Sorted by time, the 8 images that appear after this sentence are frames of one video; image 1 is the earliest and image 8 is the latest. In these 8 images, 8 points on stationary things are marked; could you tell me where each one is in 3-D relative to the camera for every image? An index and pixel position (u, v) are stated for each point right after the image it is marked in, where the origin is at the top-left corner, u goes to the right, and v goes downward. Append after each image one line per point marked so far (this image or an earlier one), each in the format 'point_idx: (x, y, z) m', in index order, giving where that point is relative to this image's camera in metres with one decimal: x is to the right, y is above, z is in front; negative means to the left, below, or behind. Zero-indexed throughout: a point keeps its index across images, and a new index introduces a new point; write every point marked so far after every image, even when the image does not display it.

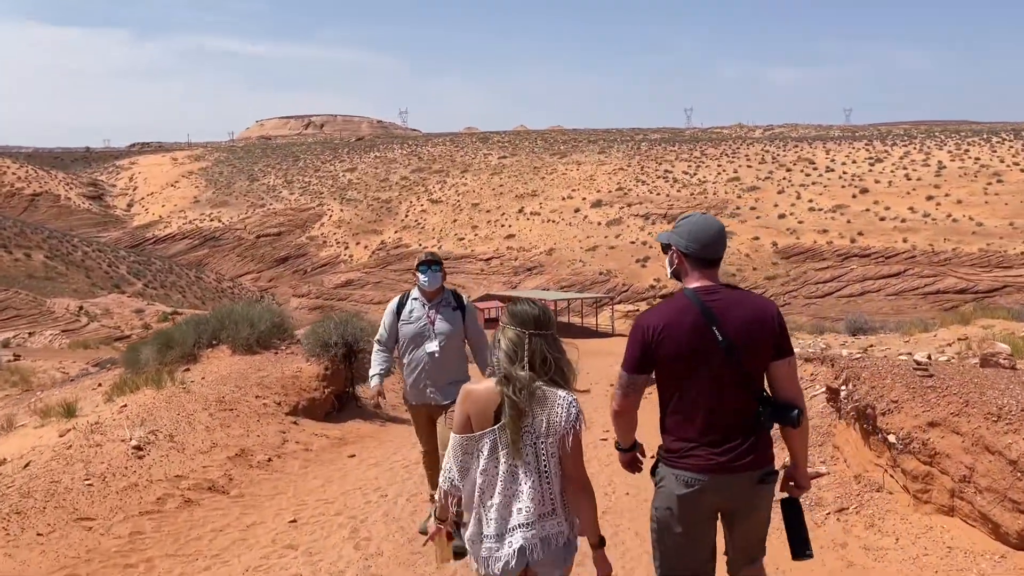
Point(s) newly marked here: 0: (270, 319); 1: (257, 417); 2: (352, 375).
0: (-3.3, -0.4, +11.7) m
1: (-2.4, -1.2, +8.2) m
2: (-1.9, -1.1, +10.3) m
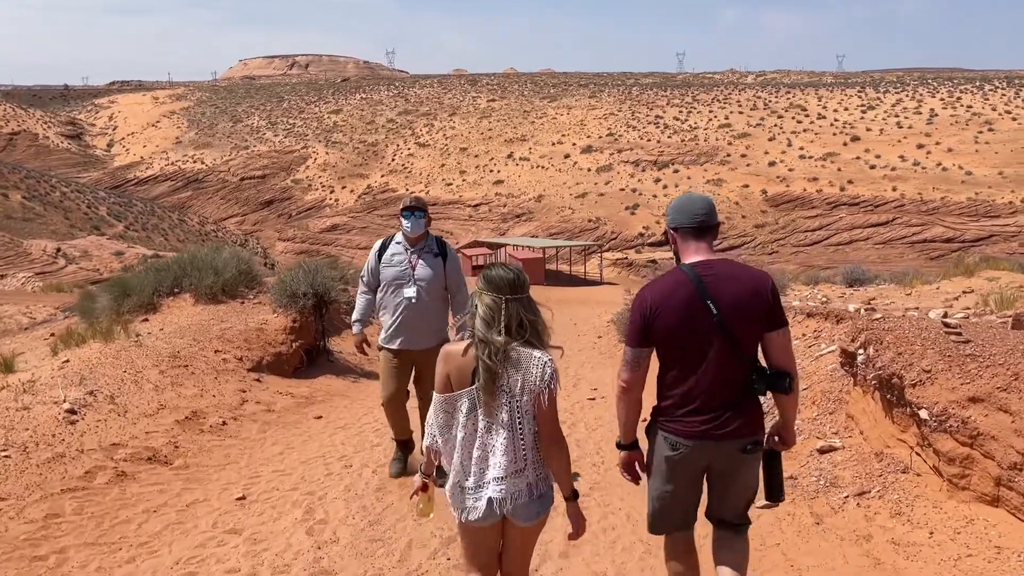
0: (-3.6, +0.3, +11.0) m
1: (-2.6, -0.8, +7.6) m
2: (-2.1, -0.4, +9.6) m
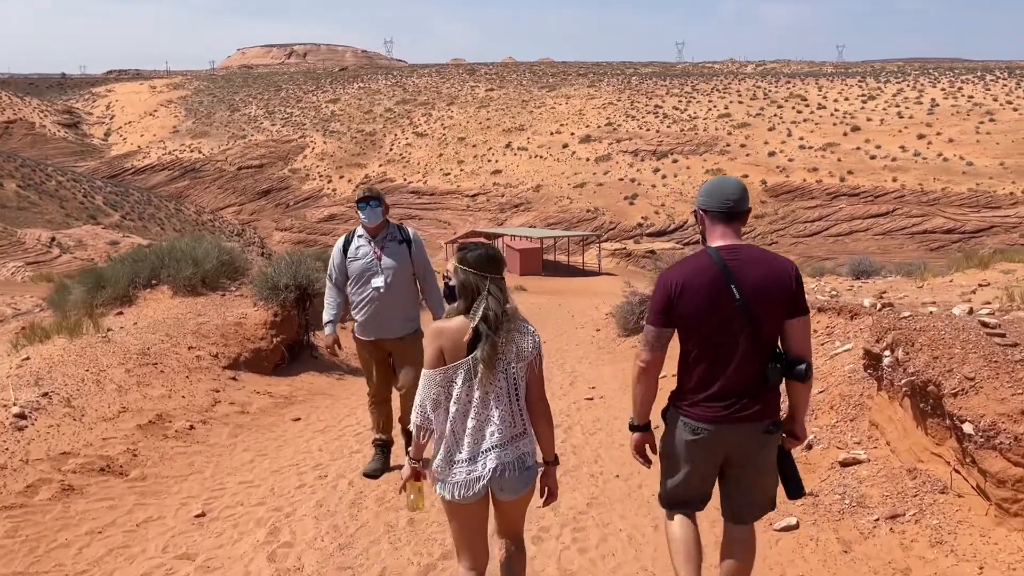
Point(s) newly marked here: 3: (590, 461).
0: (-3.6, +0.4, +10.5) m
1: (-2.7, -0.7, +7.1) m
2: (-2.2, -0.4, +9.1) m
3: (+0.5, -1.1, +5.7) m
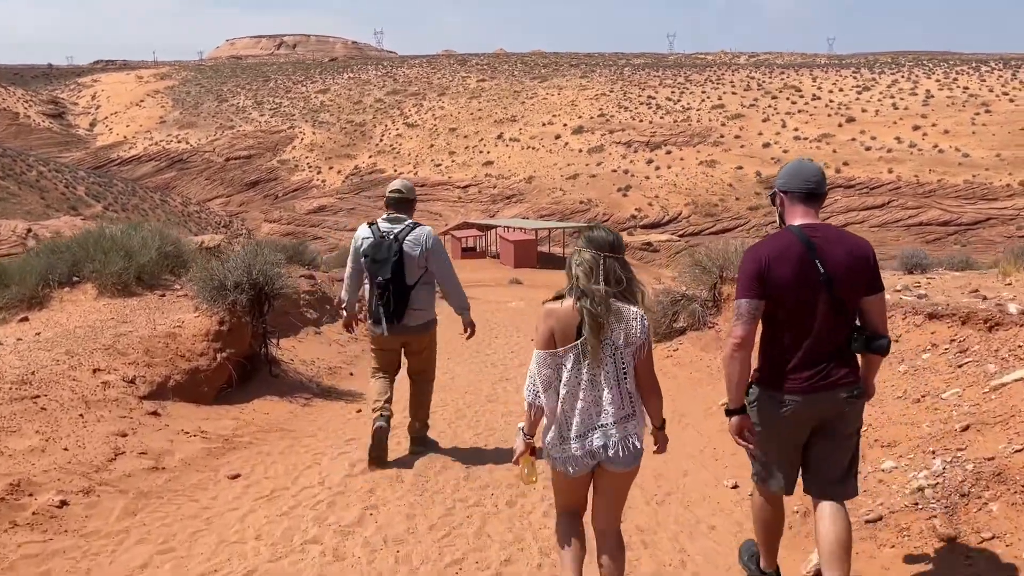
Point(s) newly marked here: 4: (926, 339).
0: (-3.5, +0.4, +8.5) m
1: (-2.5, -0.7, +5.0) m
2: (-2.1, -0.4, +7.1) m
3: (+0.7, -1.2, +3.7) m
4: (+3.0, -0.4, +6.1) m
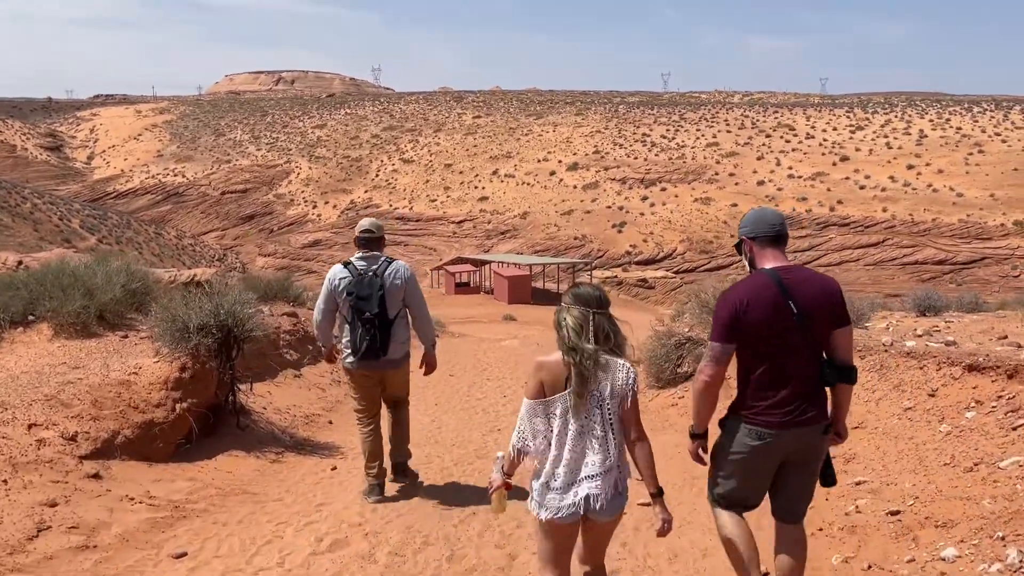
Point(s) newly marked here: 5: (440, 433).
0: (-3.5, 0.0, +7.8) m
1: (-2.6, -0.9, +4.4) m
2: (-2.1, -0.7, +6.5) m
3: (+0.7, -1.4, +3.0) m
4: (+2.9, -0.7, +5.5) m
5: (-0.7, -1.3, +7.8) m
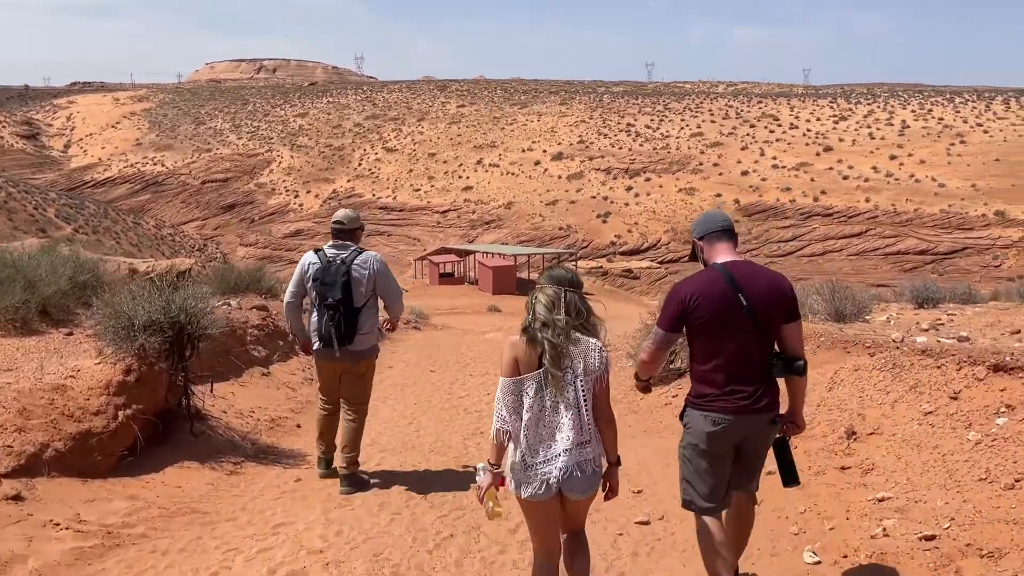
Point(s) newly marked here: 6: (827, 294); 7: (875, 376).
0: (-3.7, +0.1, +7.2) m
1: (-2.6, -0.9, +3.8) m
2: (-2.2, -0.6, +5.9) m
3: (+0.6, -1.4, +2.5) m
4: (+2.8, -0.6, +5.0) m
5: (-0.8, -1.3, +7.3) m
6: (+3.6, -0.1, +9.7) m
7: (+2.6, -0.6, +6.2) m
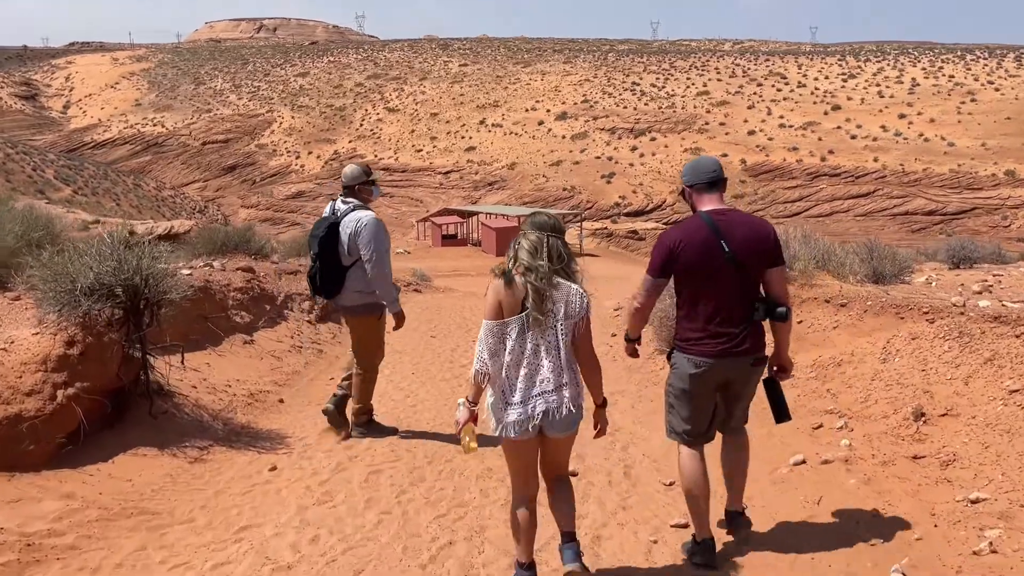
0: (-3.6, +0.4, +6.4) m
1: (-2.6, -0.8, +3.0) m
2: (-2.2, -0.4, +5.1) m
3: (+0.6, -1.3, +1.7) m
4: (+2.9, -0.4, +4.2) m
5: (-0.7, -0.9, +6.5) m
6: (+3.6, +0.3, +8.8) m
7: (+2.7, -0.4, +5.4) m
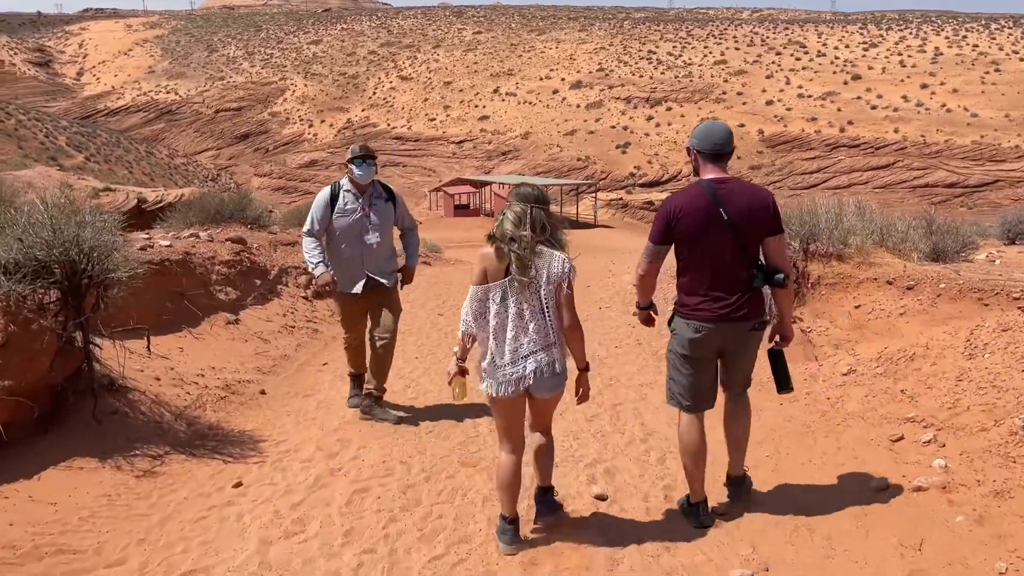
0: (-3.5, +0.6, +5.5) m
1: (-2.5, -0.7, +2.2) m
2: (-2.1, -0.3, +4.2) m
3: (+0.7, -1.3, +0.9) m
4: (+2.9, -0.4, +3.3) m
5: (-0.7, -0.8, +5.7) m
6: (+3.8, +0.5, +7.9) m
7: (+2.8, -0.3, +4.5) m
